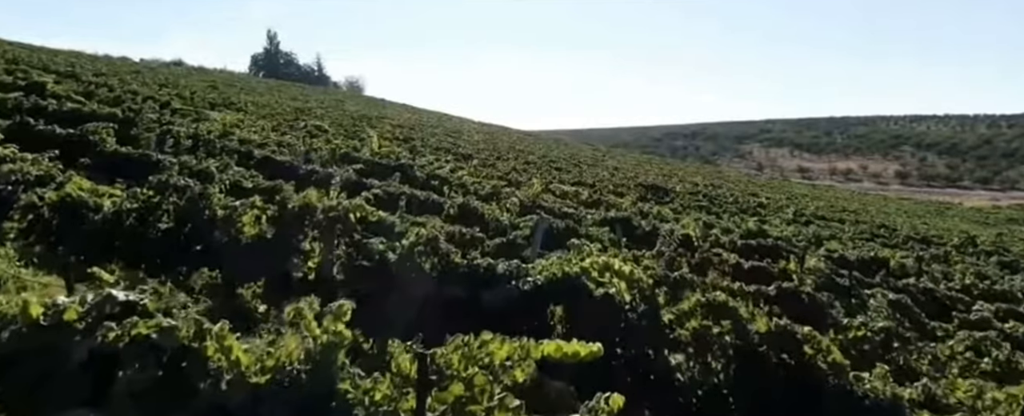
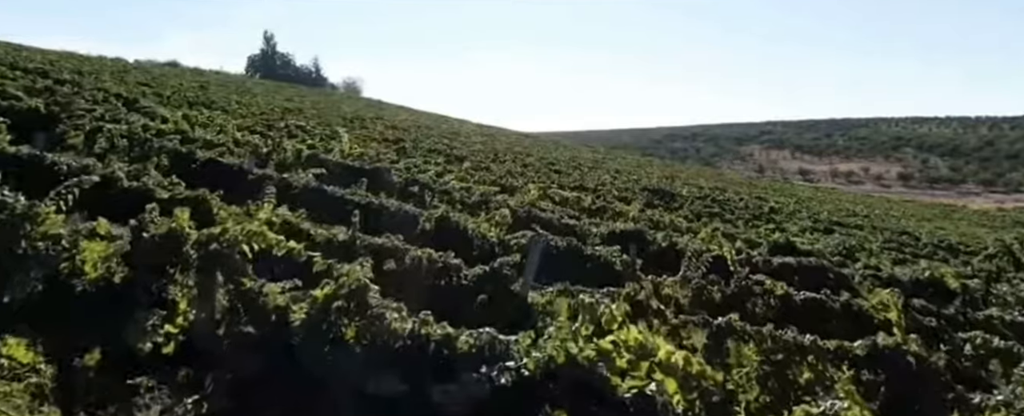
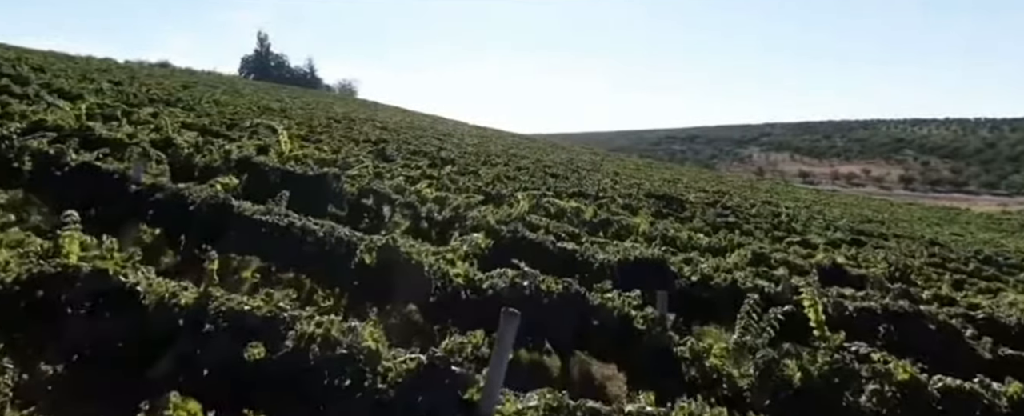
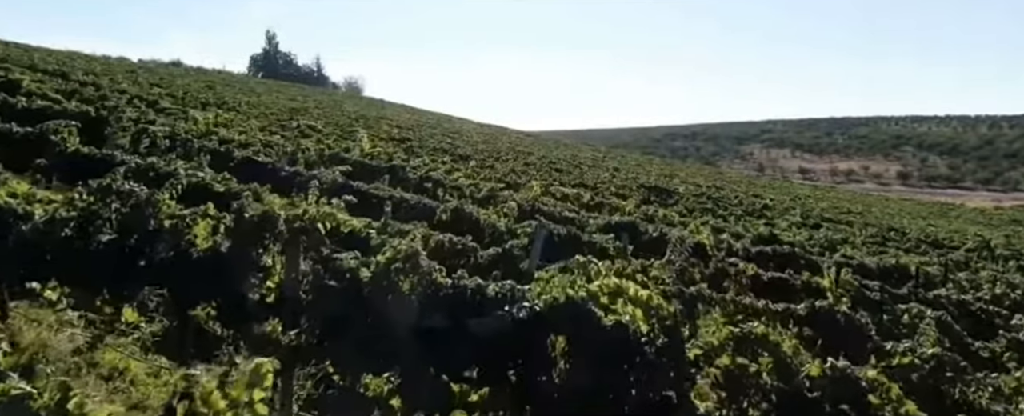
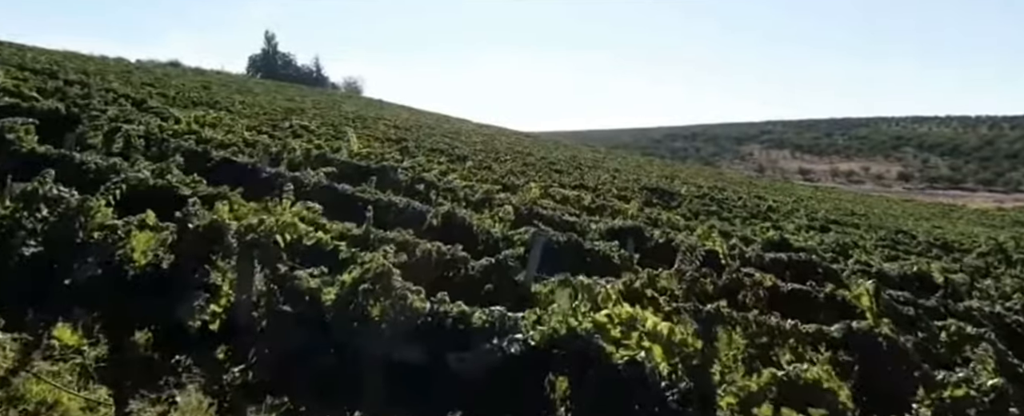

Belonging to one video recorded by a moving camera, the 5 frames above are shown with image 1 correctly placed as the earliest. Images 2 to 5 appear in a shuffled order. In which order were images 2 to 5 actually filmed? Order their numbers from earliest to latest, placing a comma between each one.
4, 5, 2, 3
